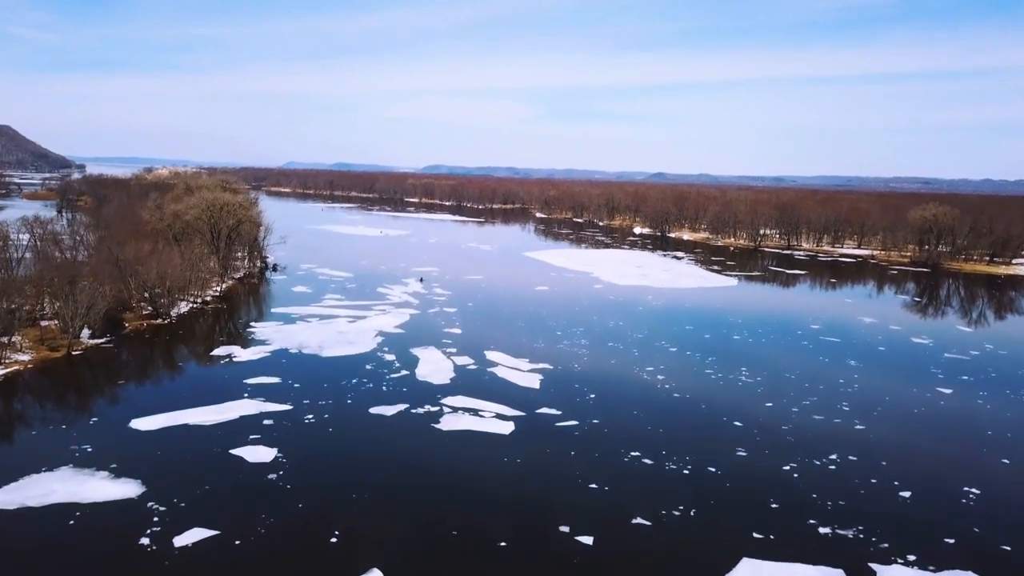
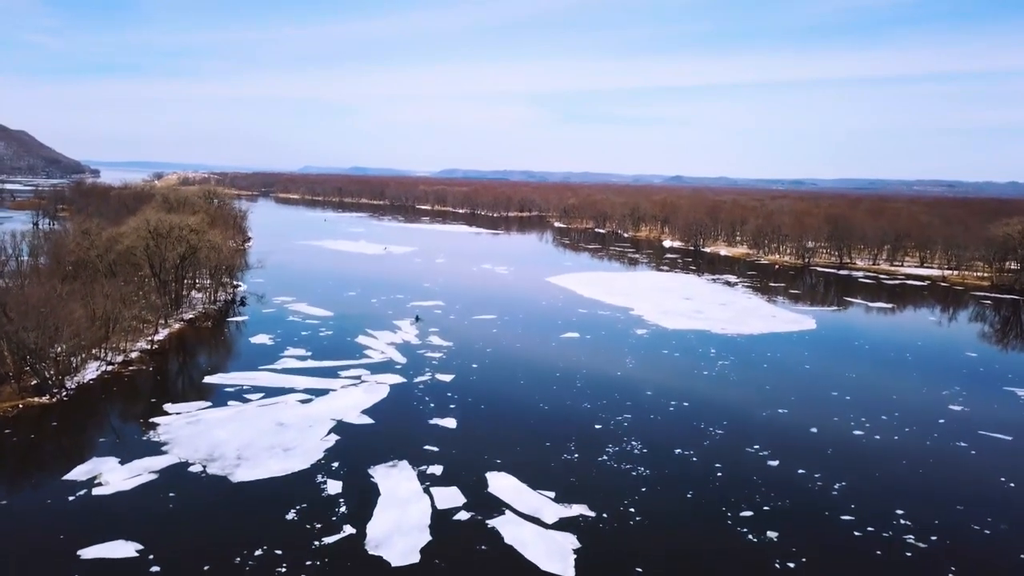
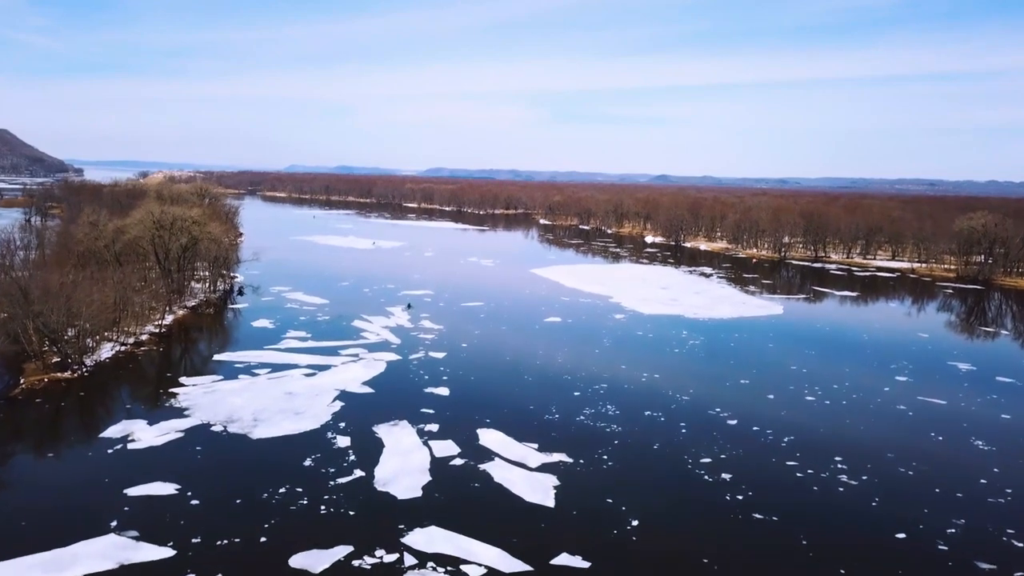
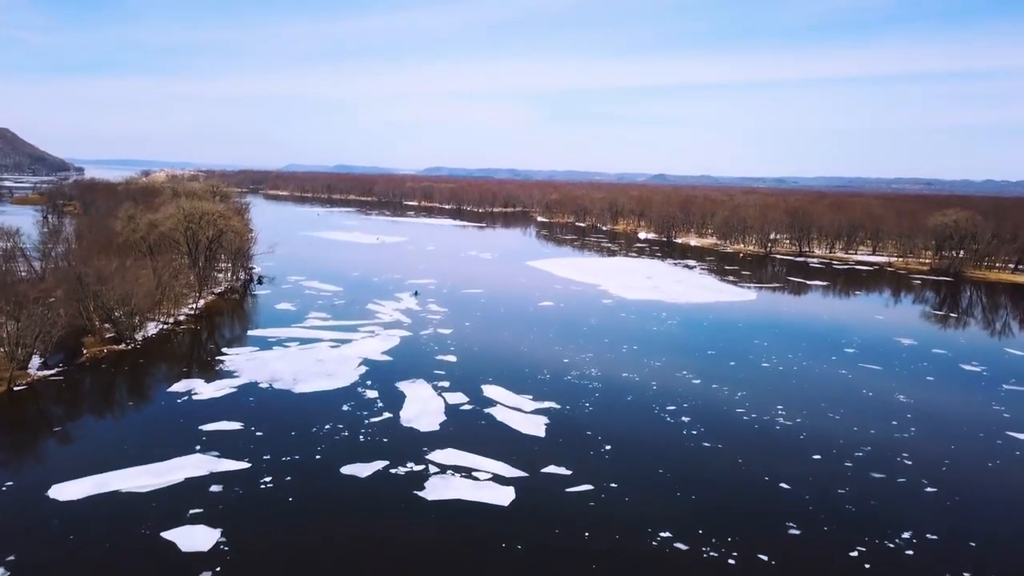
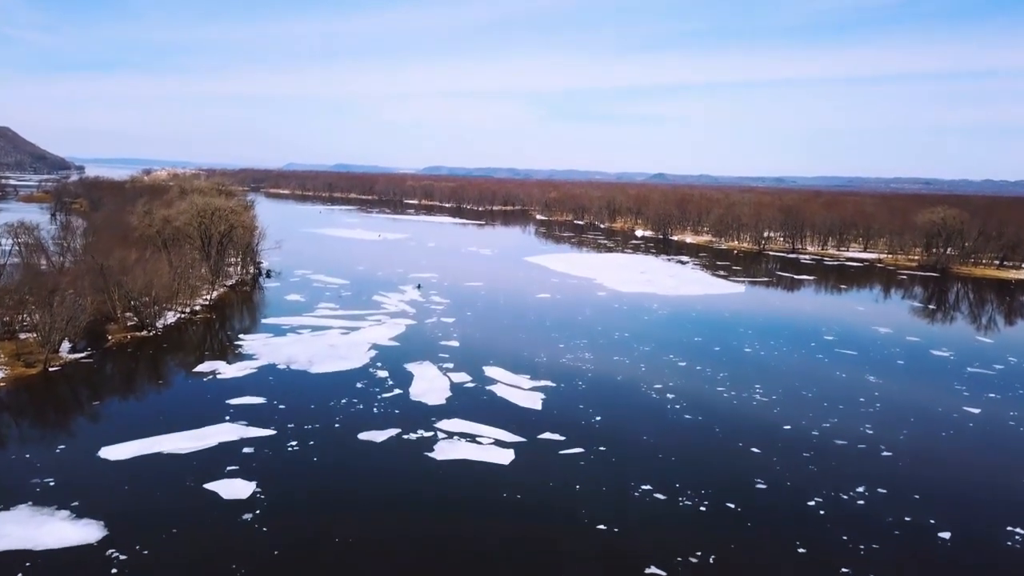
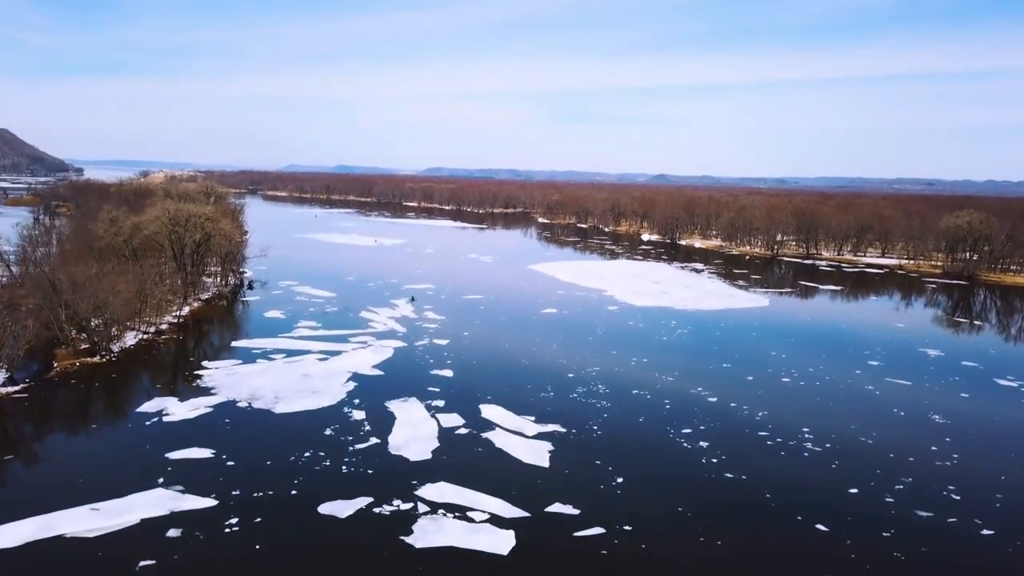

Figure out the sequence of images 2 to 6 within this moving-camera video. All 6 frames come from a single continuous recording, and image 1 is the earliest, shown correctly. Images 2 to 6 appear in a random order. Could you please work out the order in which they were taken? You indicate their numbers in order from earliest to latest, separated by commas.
5, 4, 6, 3, 2
